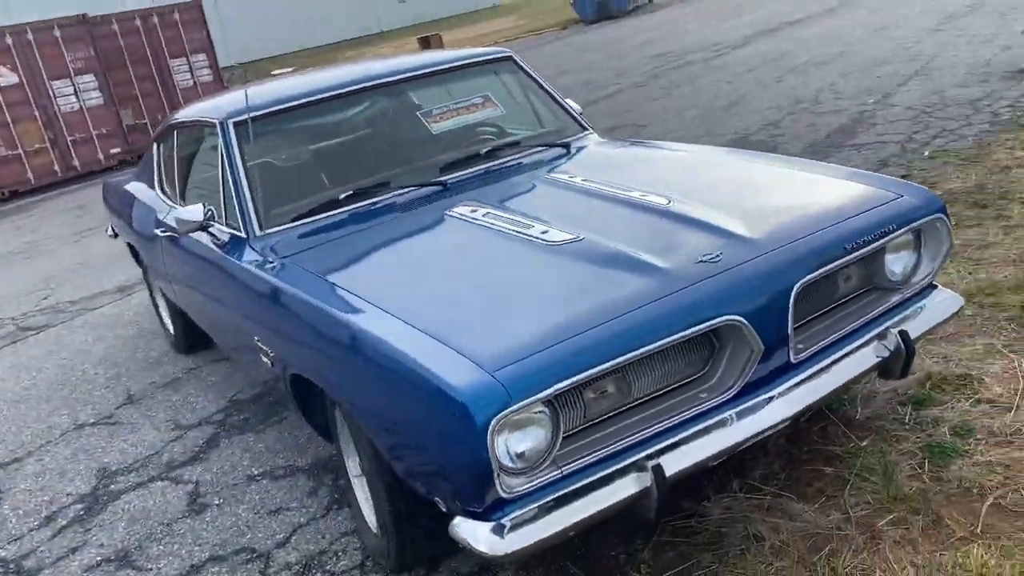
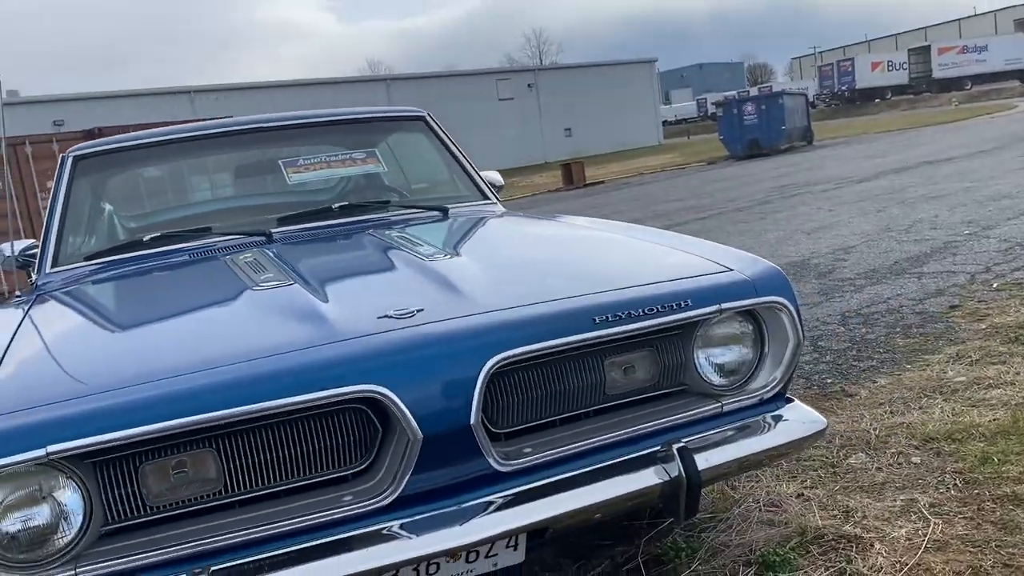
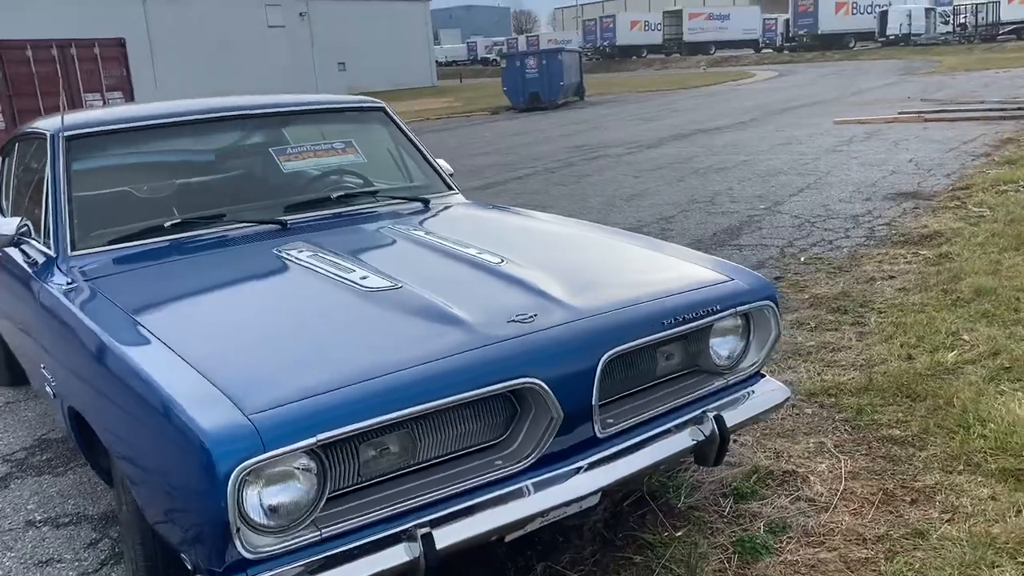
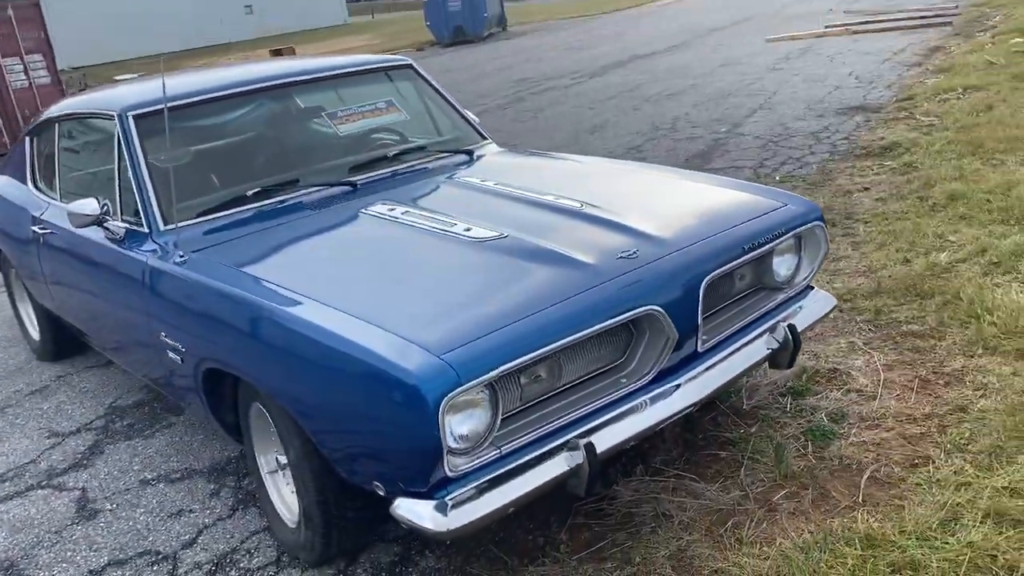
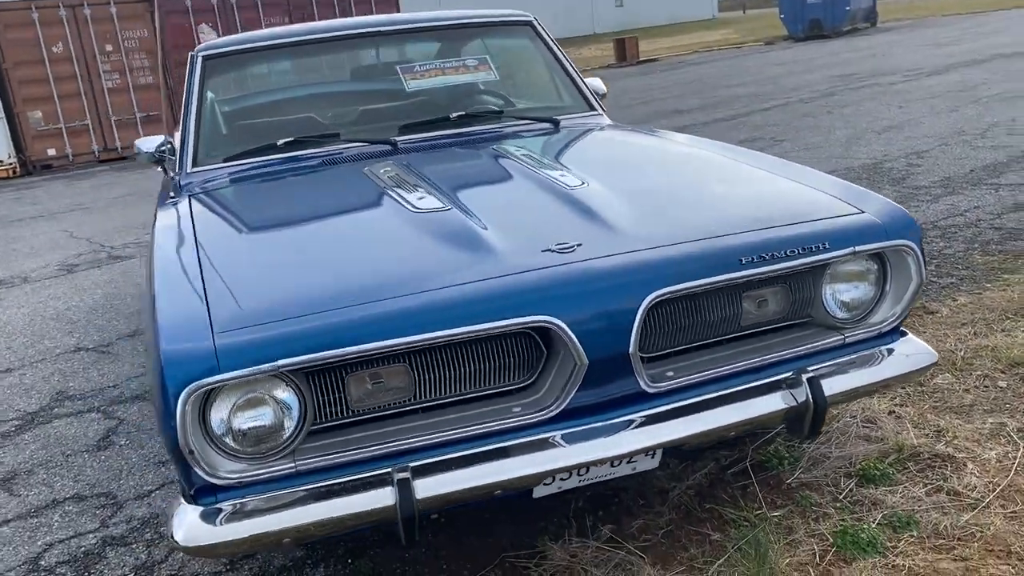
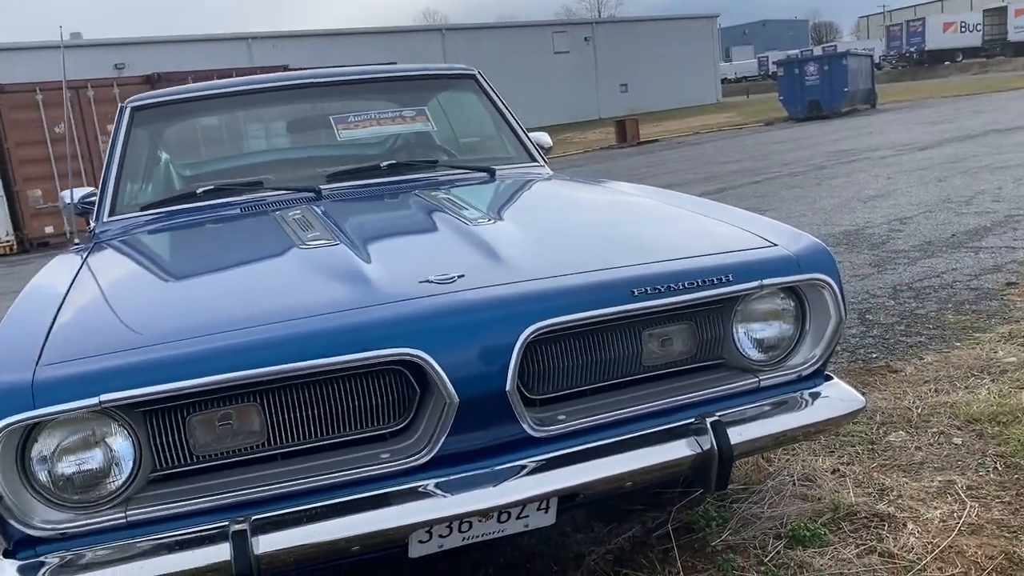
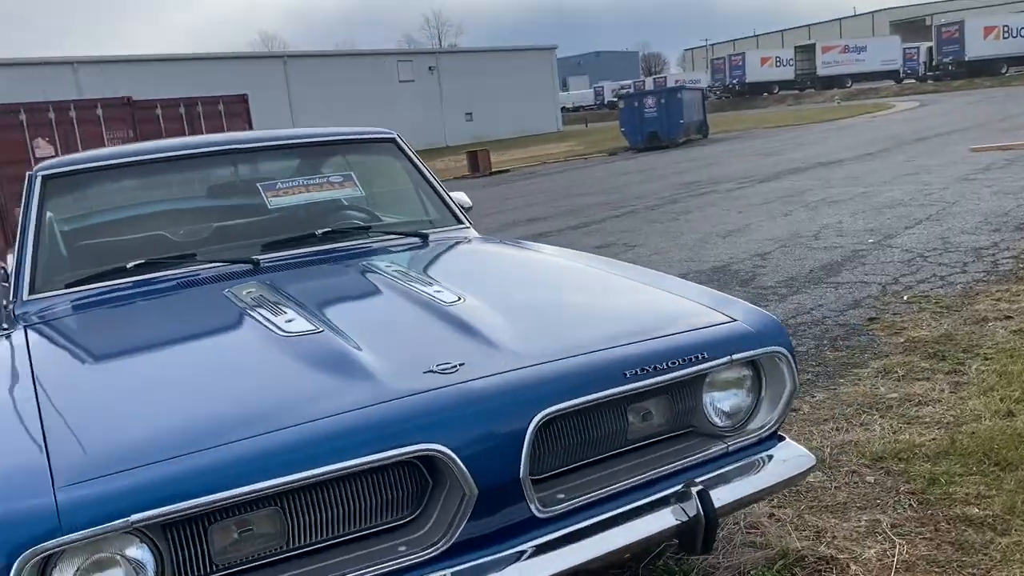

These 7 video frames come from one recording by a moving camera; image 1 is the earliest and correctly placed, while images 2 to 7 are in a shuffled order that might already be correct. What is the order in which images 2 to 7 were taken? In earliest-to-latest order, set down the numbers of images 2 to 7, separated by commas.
4, 3, 7, 2, 6, 5
